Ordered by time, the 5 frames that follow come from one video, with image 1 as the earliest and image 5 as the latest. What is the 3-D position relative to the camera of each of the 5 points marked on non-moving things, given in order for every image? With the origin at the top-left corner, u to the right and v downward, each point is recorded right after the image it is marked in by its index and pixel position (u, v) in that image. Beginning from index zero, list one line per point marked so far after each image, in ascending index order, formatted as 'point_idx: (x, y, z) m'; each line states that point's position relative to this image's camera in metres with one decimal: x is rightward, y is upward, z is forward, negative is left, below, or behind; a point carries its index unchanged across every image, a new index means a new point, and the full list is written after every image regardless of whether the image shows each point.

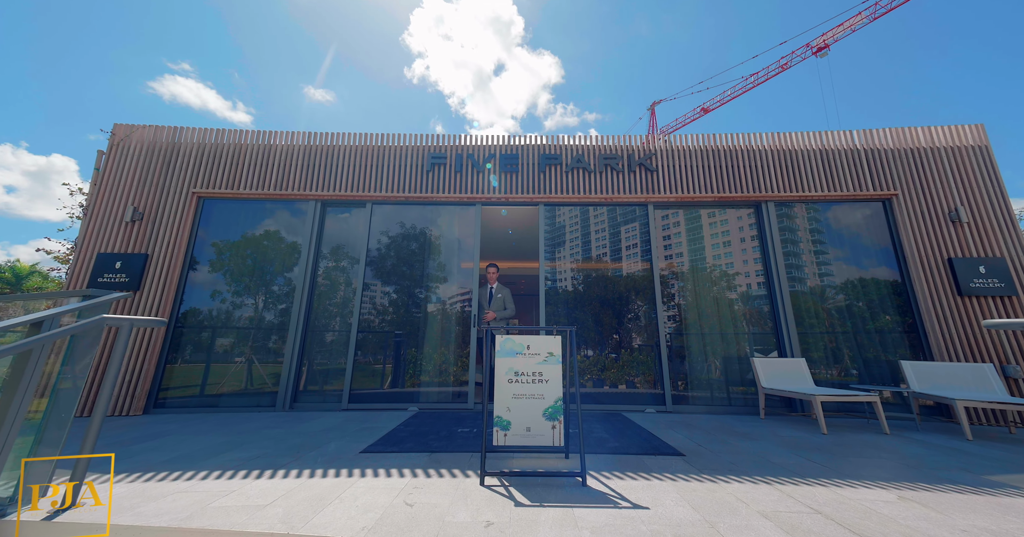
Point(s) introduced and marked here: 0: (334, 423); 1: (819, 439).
0: (-2.0, -1.7, +4.0) m
1: (+3.0, -1.7, +3.5) m
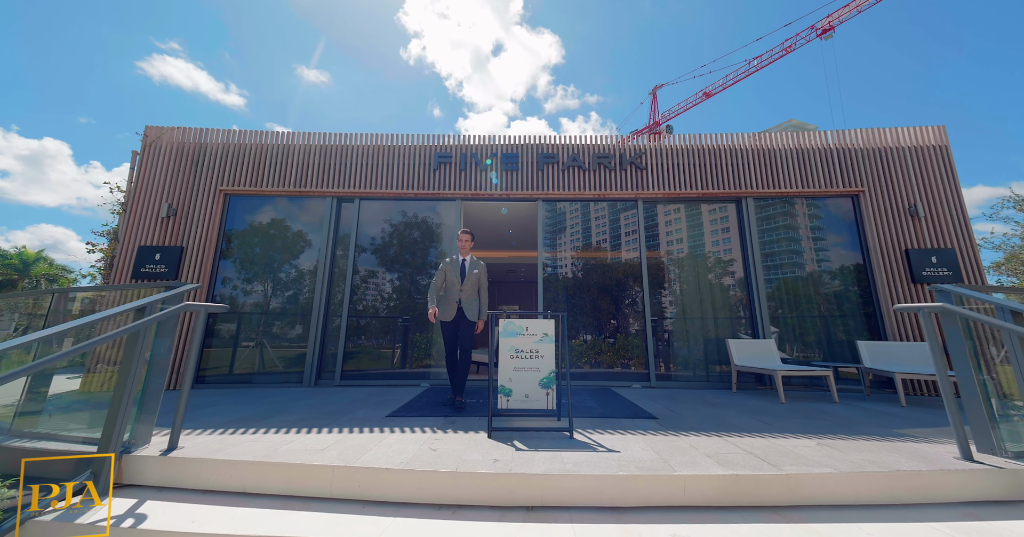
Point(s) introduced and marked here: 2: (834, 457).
0: (-2.0, -1.6, +4.6) m
1: (+3.0, -1.6, +4.1) m
2: (+2.1, -1.3, +2.4) m
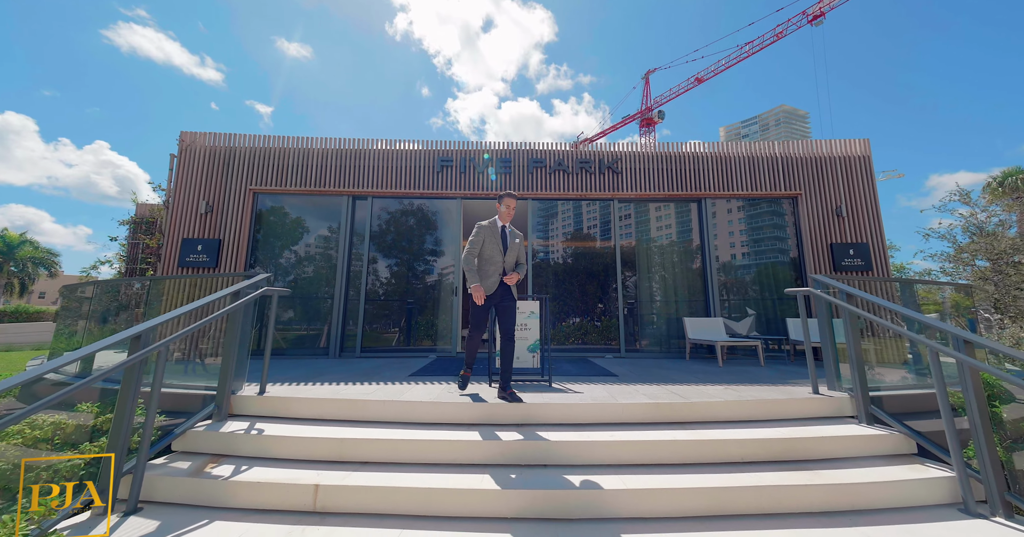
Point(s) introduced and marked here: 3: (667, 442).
0: (-2.1, -1.5, +5.6) m
1: (+2.9, -1.5, +5.2) m
2: (+2.1, -1.2, +3.5) m
3: (+1.2, -1.4, +2.8) m
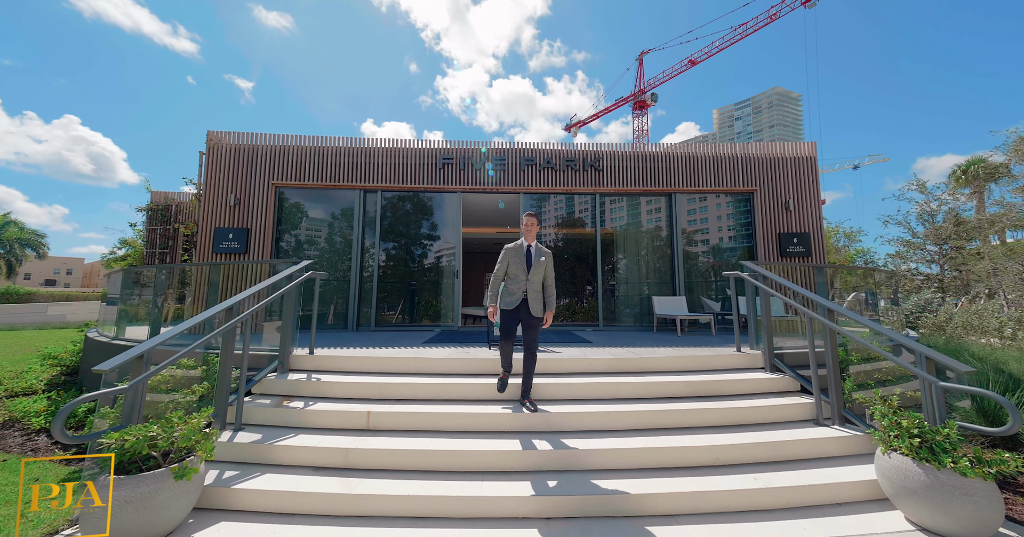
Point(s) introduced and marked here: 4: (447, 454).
0: (-2.2, -1.2, +6.6) m
1: (+2.8, -1.2, +6.3) m
2: (+2.0, -1.1, +4.6) m
3: (+1.2, -1.2, +3.9) m
4: (-0.5, -1.6, +3.1) m
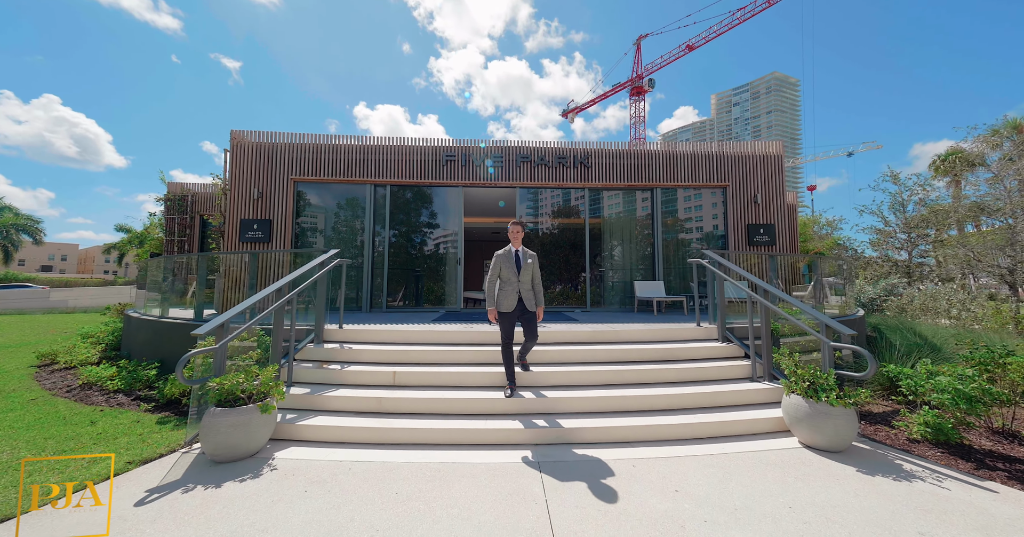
0: (-2.3, -1.0, +7.4) m
1: (+2.8, -1.0, +7.2) m
2: (+2.0, -0.9, +5.4) m
3: (+1.1, -1.1, +4.7) m
4: (-0.6, -1.4, +3.9) m
